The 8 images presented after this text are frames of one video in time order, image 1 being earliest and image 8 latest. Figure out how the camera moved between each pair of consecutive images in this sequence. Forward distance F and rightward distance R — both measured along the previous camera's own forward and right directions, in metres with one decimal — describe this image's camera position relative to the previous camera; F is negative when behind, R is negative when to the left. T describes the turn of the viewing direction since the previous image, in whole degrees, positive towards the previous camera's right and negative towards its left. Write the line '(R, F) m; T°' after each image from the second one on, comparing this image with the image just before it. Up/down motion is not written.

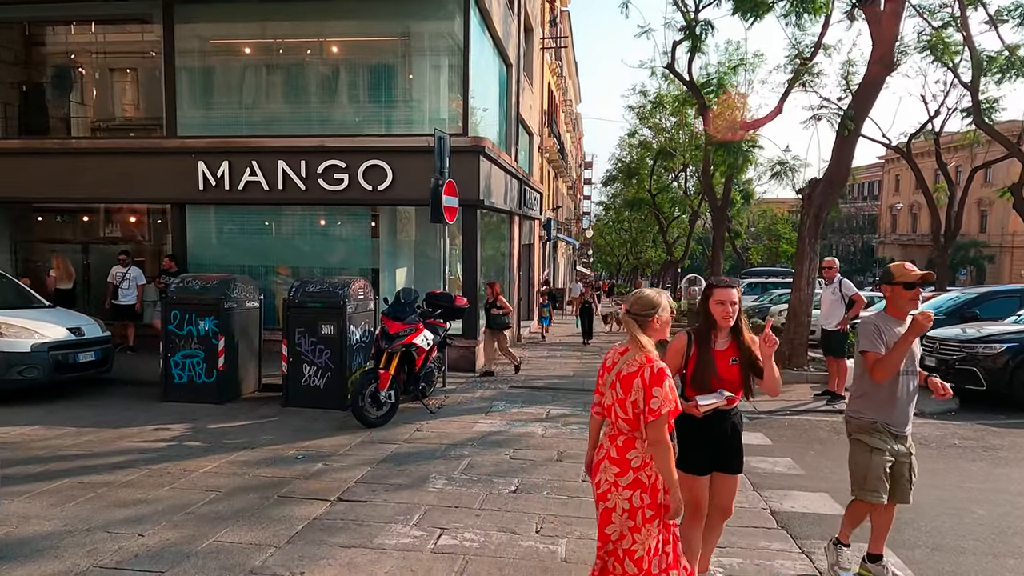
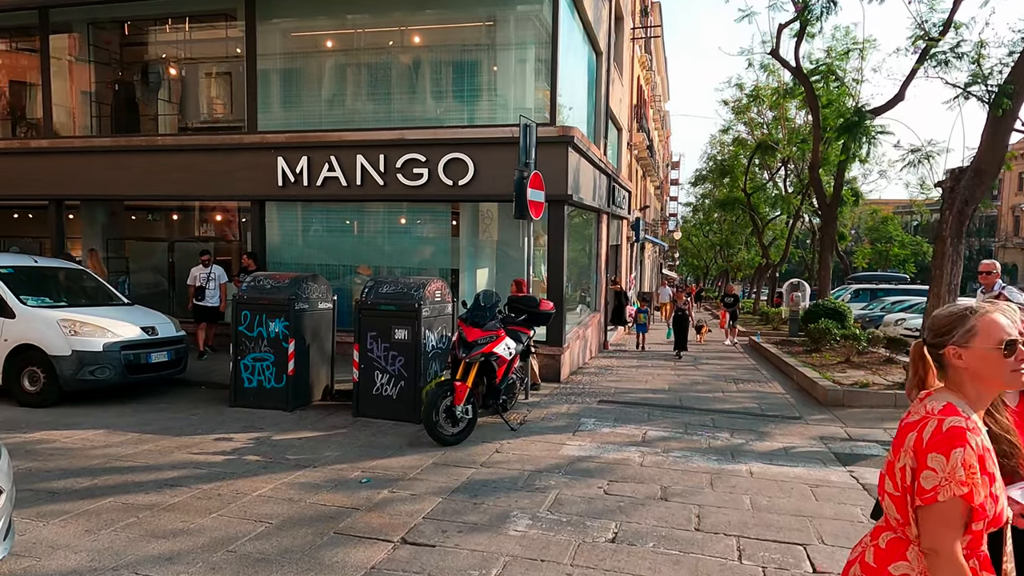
(-0.1, +0.8) m; -7°
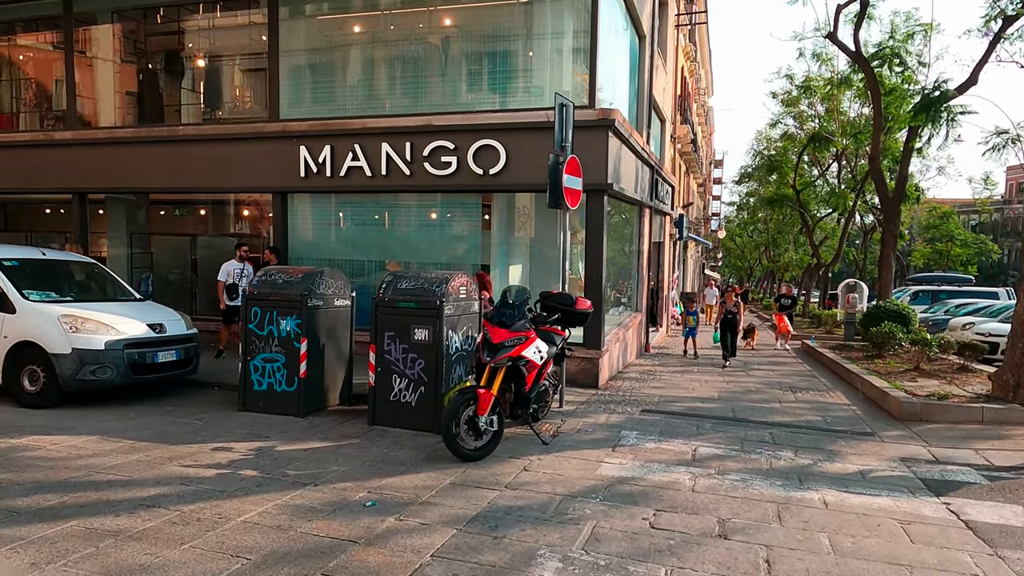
(+0.1, +0.8) m; -3°
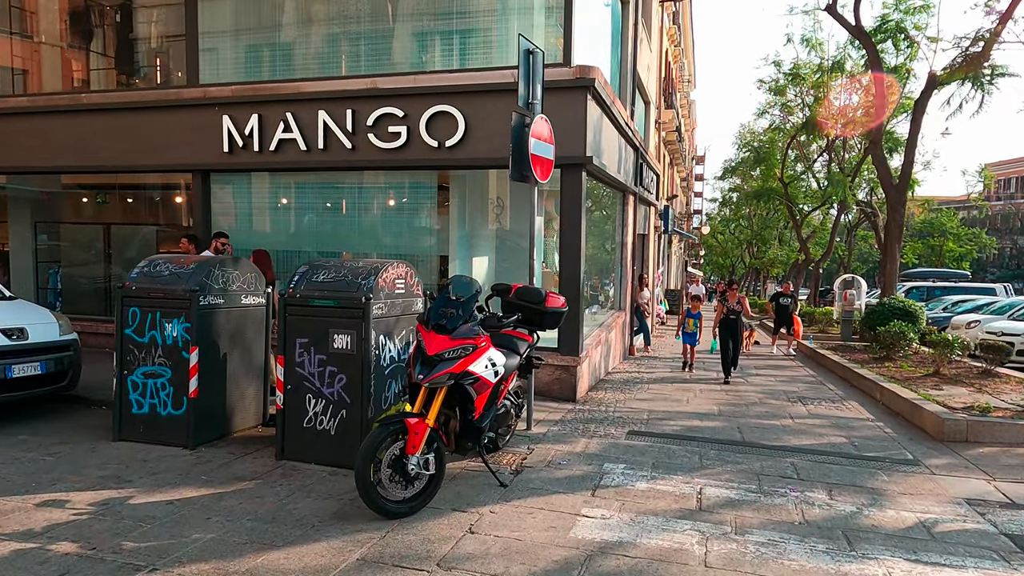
(+0.2, +1.5) m; +2°
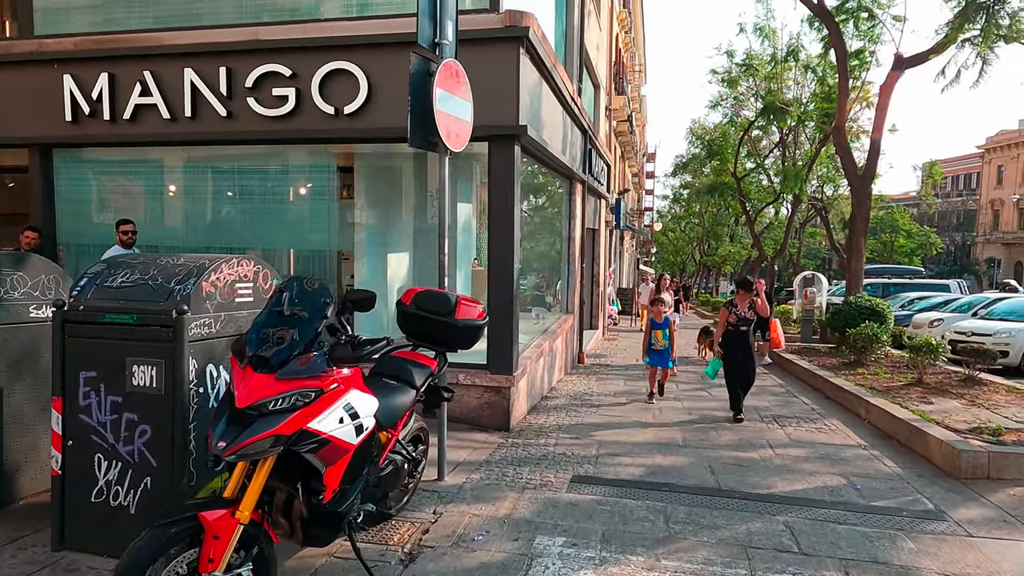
(+0.3, +1.5) m; +4°
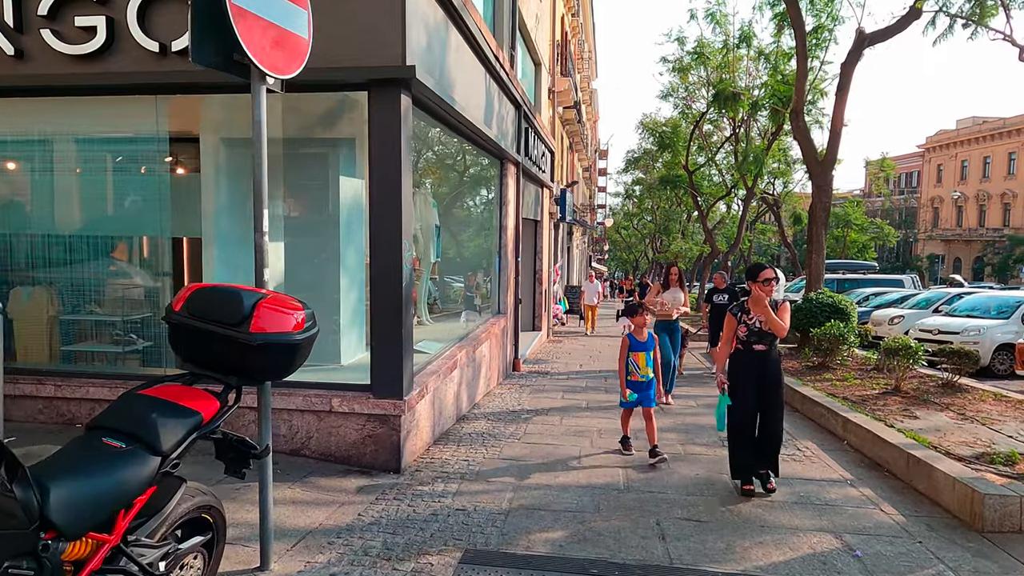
(+0.5, +1.4) m; +4°
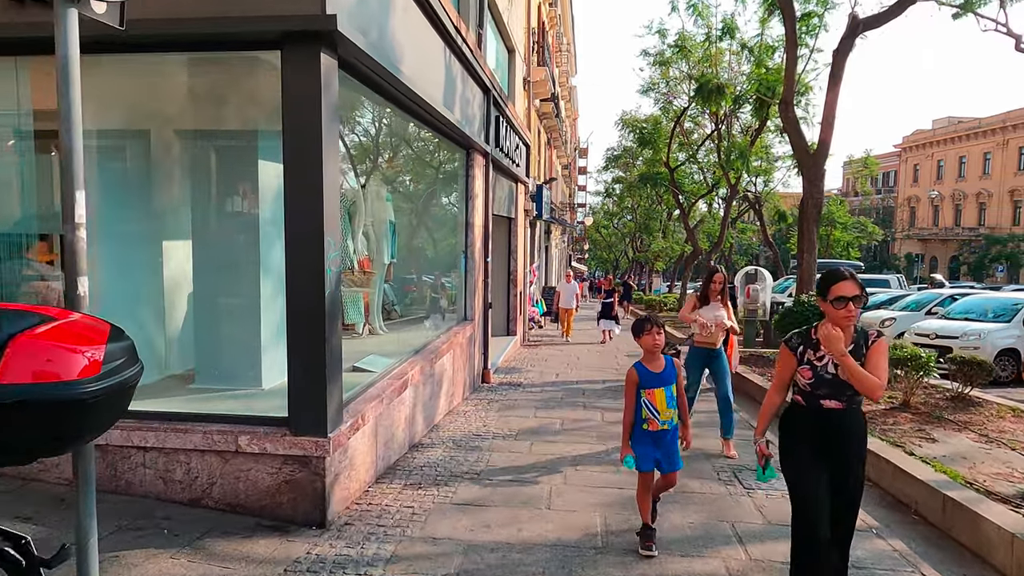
(+0.2, +0.9) m; +2°
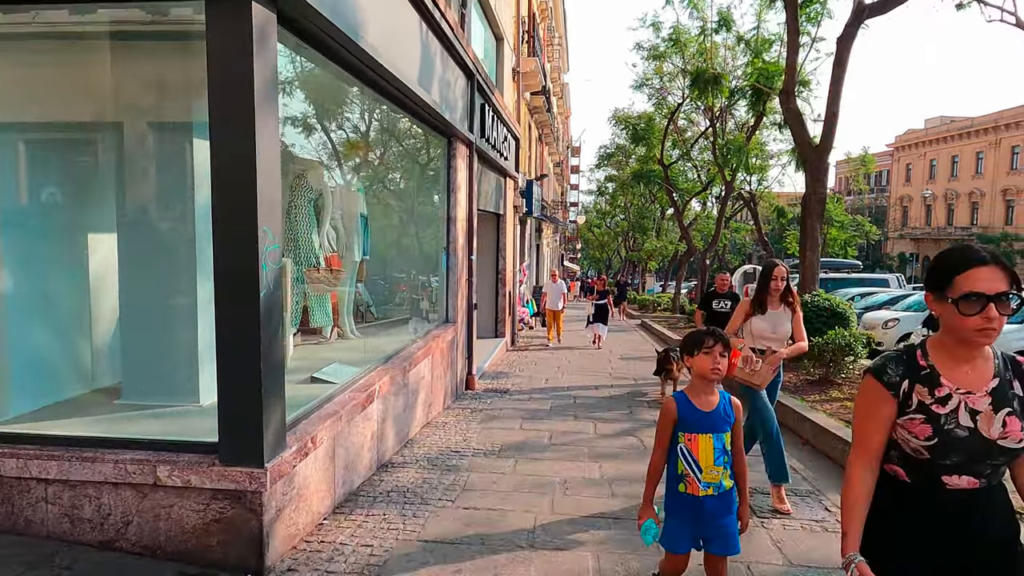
(+0.1, +0.6) m; +1°
